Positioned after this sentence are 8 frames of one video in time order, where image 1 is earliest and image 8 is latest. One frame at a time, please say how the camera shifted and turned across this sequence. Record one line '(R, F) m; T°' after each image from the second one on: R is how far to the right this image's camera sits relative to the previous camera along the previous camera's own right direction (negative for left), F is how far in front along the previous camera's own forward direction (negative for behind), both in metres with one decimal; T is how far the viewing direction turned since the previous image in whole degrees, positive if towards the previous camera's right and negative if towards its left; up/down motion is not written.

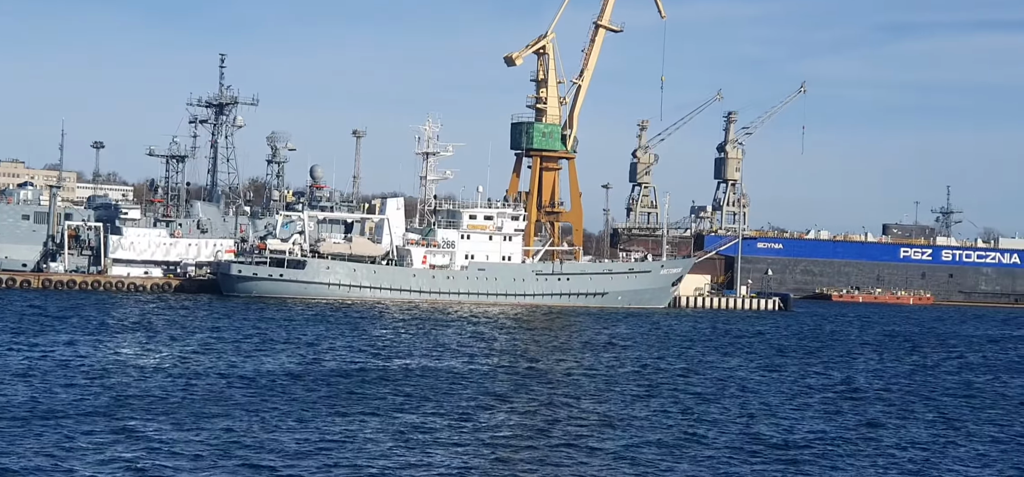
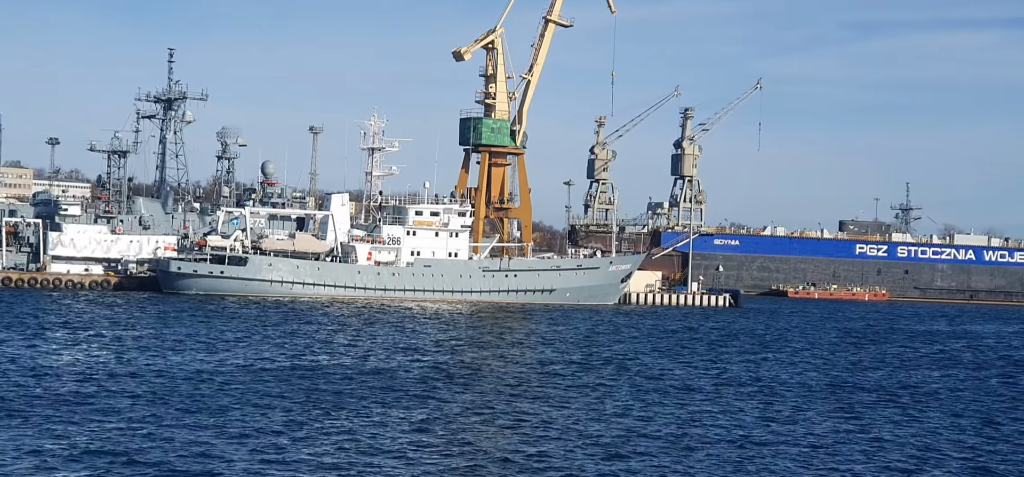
(+0.5, +0.4) m; +1°
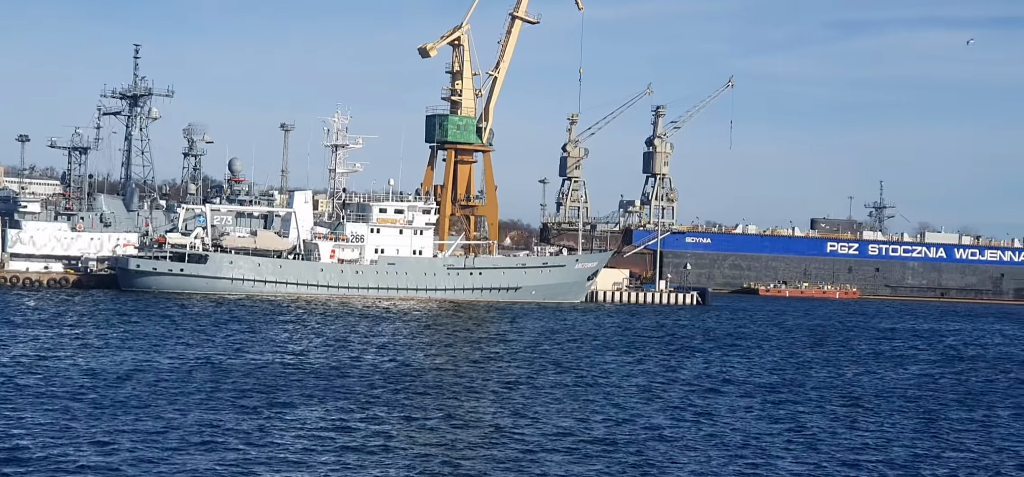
(+0.4, +0.3) m; +1°
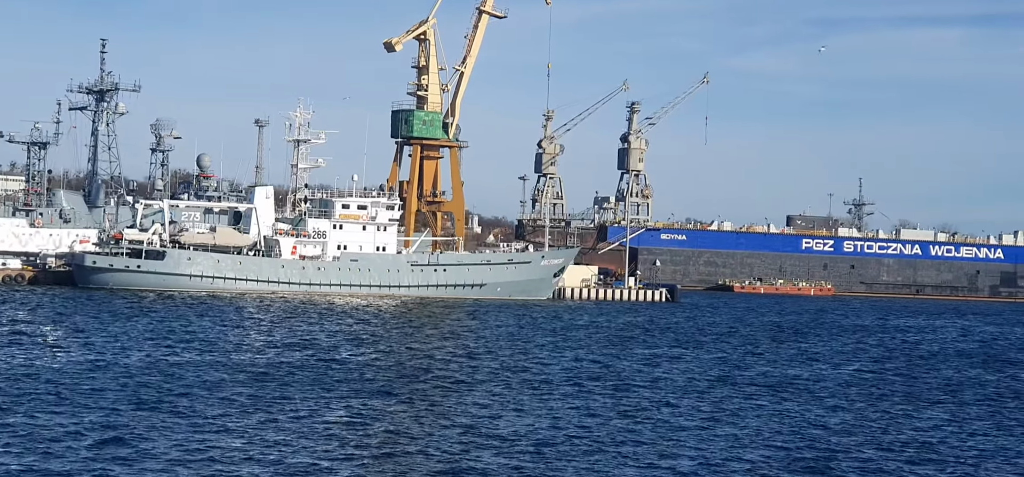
(+0.6, +0.4) m; +1°
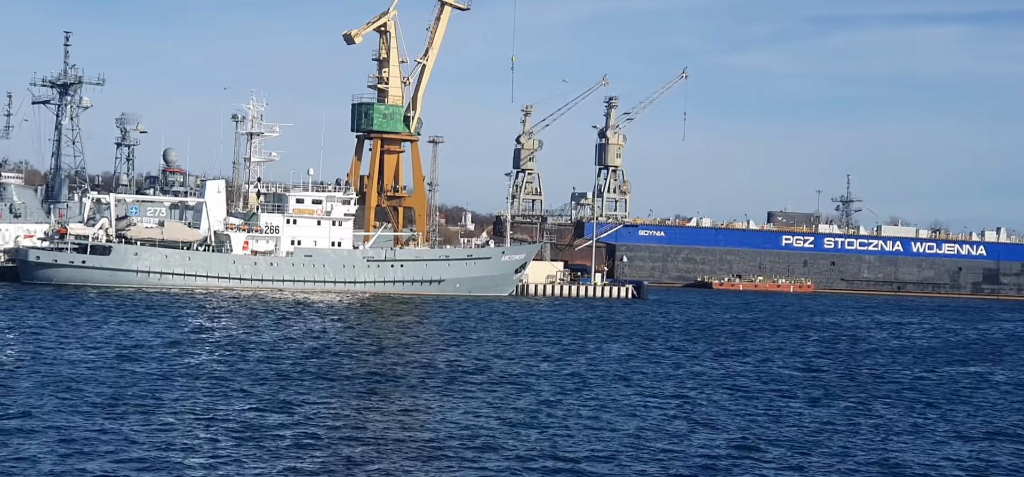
(+1.0, +0.8) m; 0°
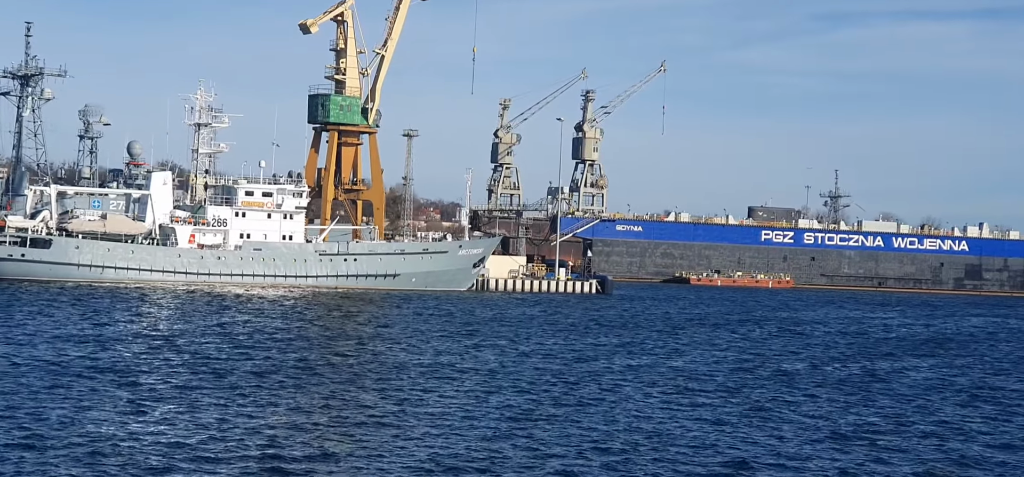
(+1.1, +0.9) m; 0°
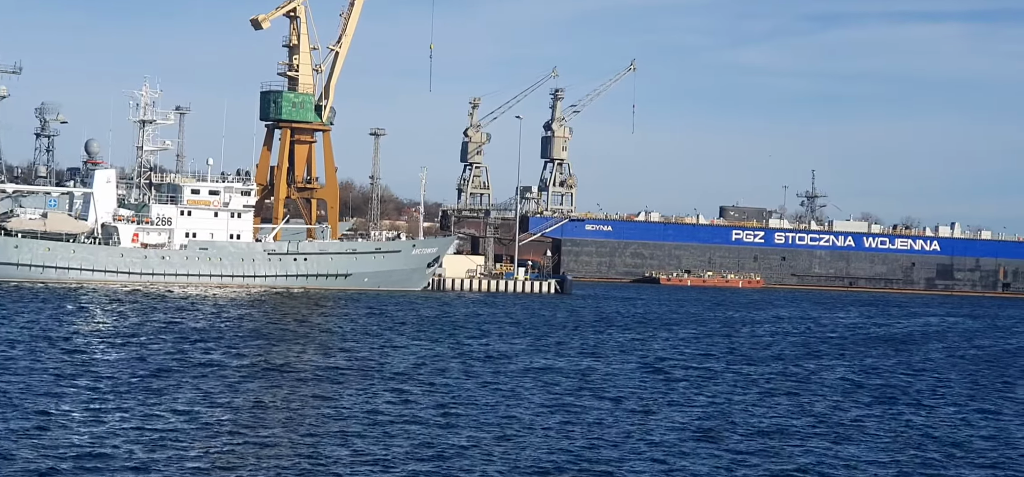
(+0.8, +0.7) m; +1°
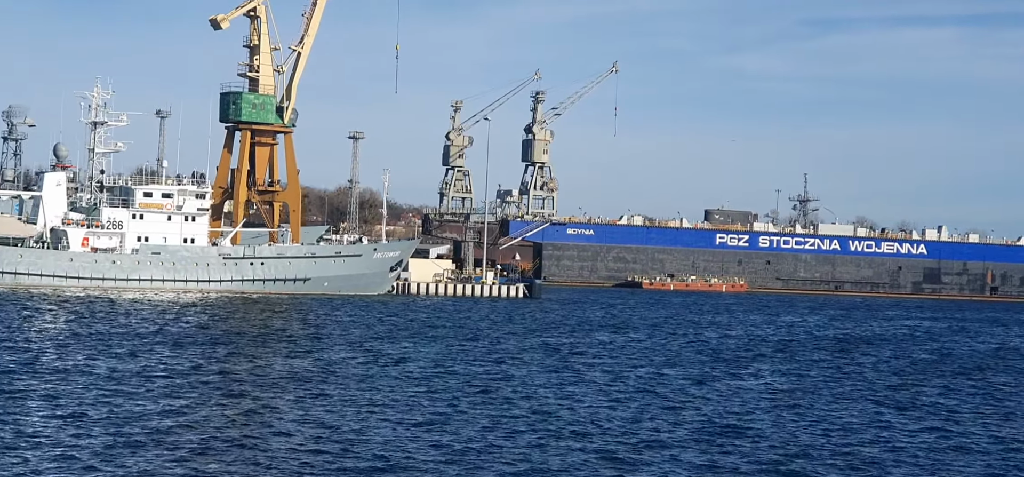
(+1.0, +0.9) m; 0°
